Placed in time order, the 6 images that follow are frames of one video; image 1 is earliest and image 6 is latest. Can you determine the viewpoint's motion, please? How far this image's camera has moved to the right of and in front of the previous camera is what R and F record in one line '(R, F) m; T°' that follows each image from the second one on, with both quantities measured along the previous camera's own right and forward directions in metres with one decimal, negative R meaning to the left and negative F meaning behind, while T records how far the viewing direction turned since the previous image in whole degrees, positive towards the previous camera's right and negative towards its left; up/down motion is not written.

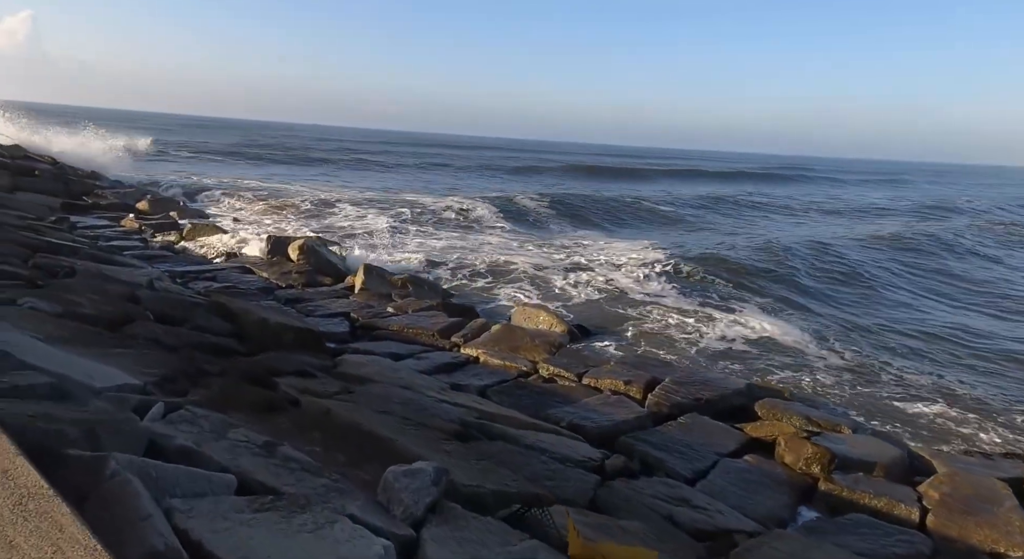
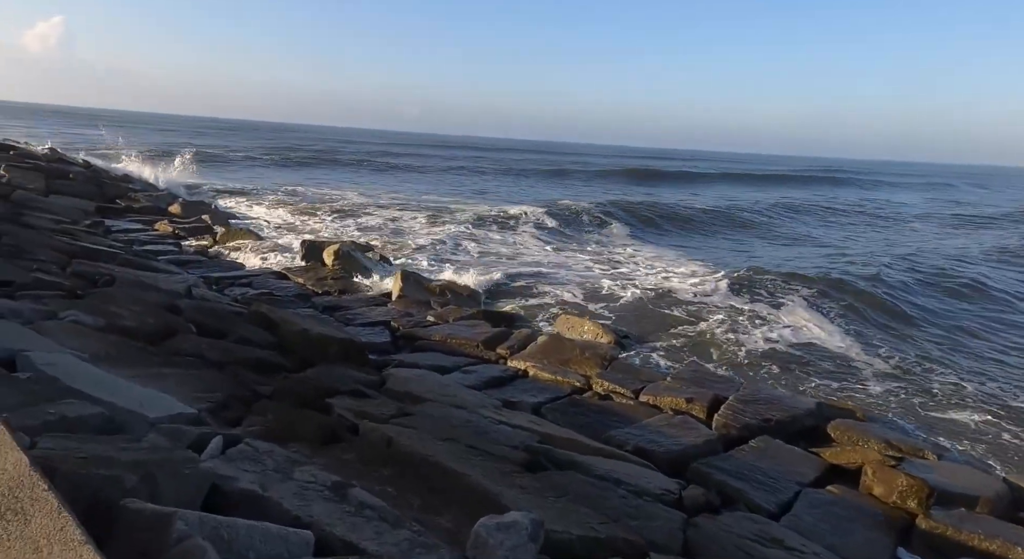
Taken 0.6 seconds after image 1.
(-0.2, +0.3) m; -2°
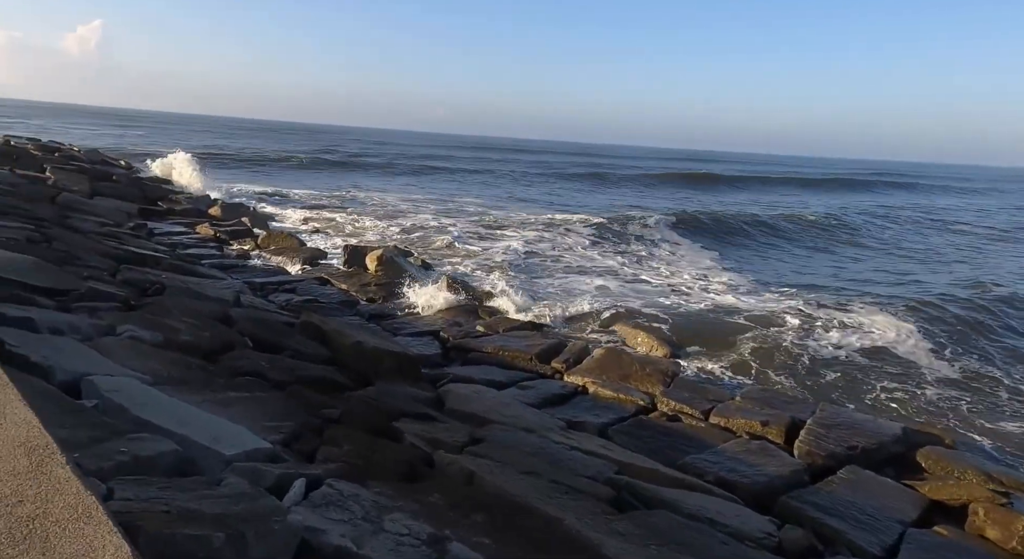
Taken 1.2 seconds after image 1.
(-0.2, +0.2) m; -2°
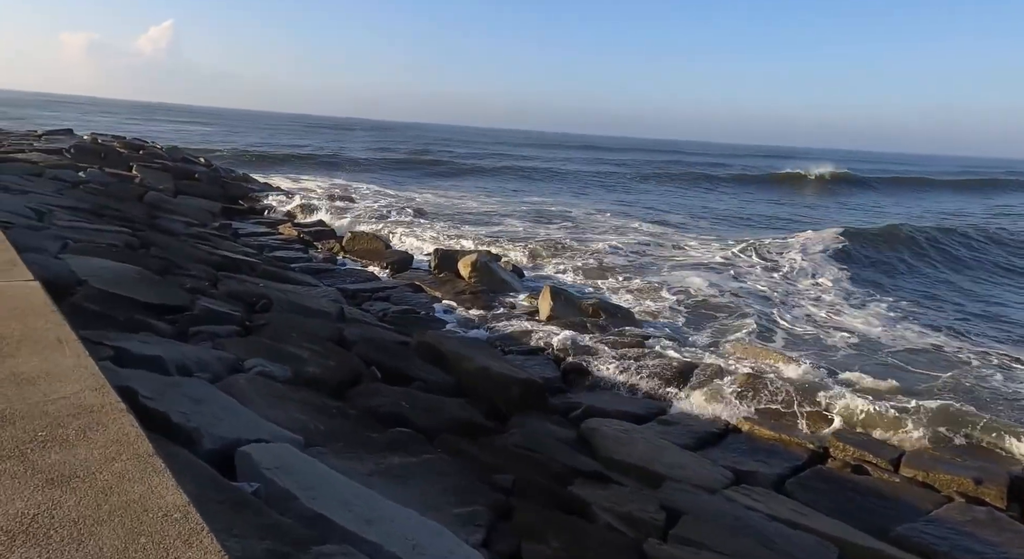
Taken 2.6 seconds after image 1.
(-0.6, +0.6) m; -4°
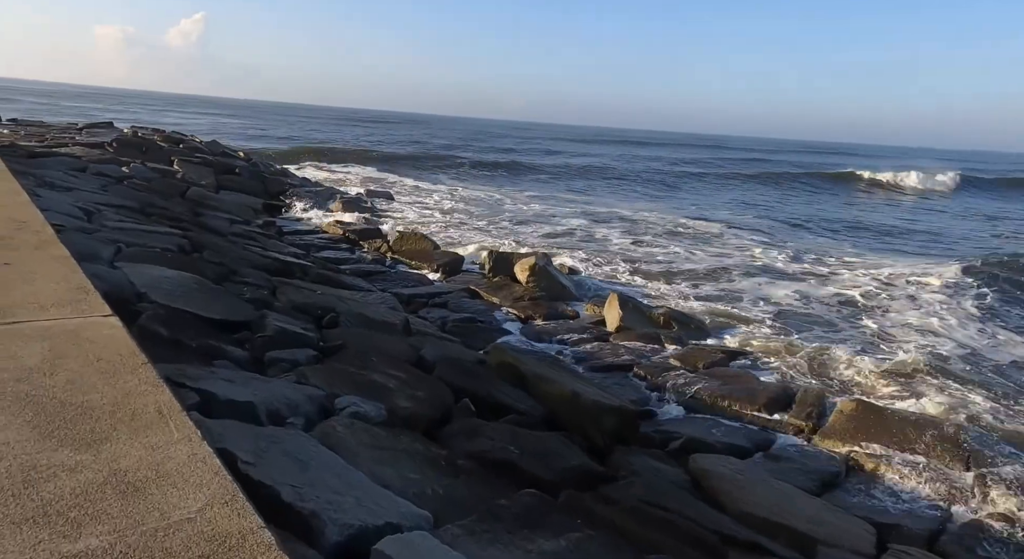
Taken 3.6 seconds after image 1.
(-0.5, +0.5) m; -2°
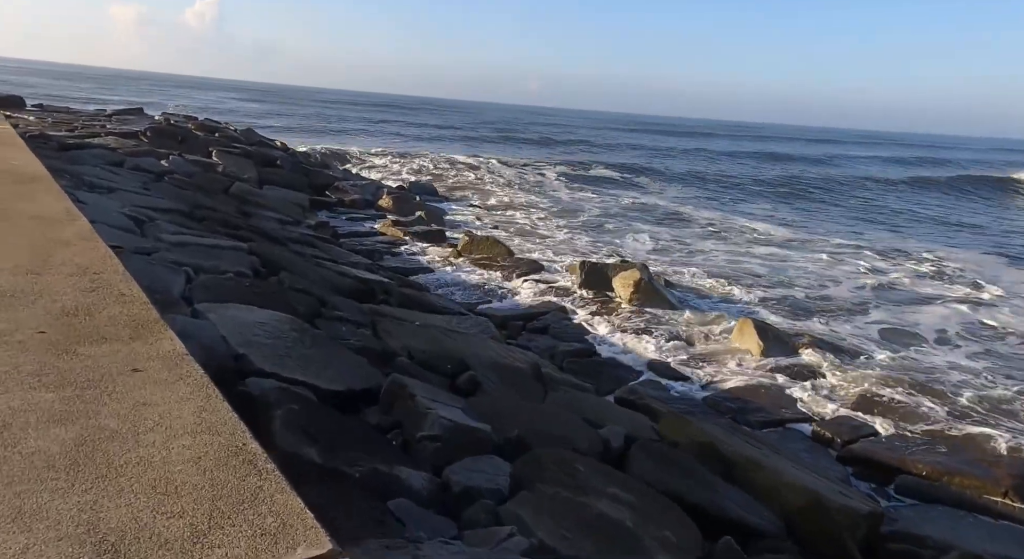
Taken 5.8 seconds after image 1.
(-1.0, +1.4) m; -1°
